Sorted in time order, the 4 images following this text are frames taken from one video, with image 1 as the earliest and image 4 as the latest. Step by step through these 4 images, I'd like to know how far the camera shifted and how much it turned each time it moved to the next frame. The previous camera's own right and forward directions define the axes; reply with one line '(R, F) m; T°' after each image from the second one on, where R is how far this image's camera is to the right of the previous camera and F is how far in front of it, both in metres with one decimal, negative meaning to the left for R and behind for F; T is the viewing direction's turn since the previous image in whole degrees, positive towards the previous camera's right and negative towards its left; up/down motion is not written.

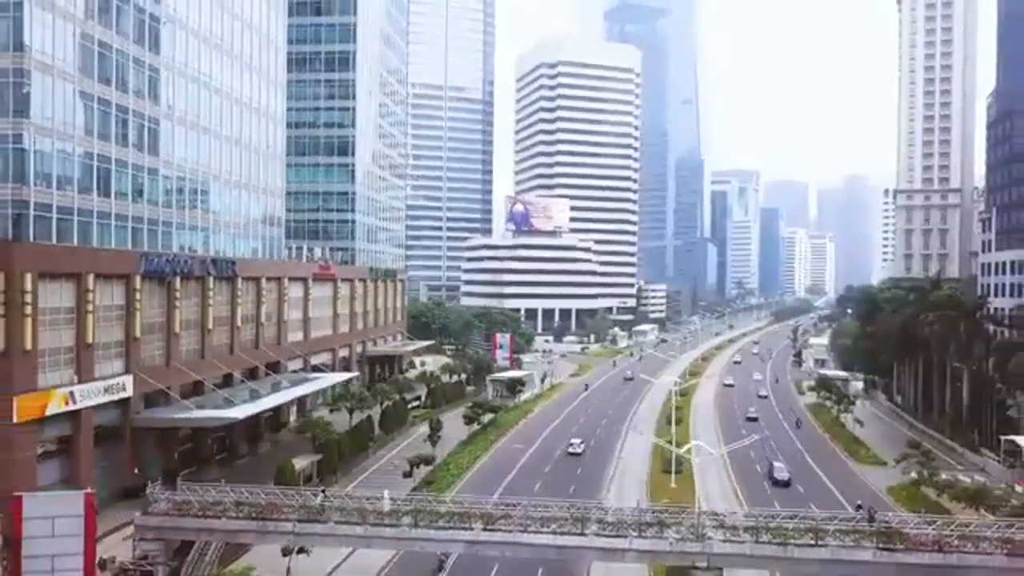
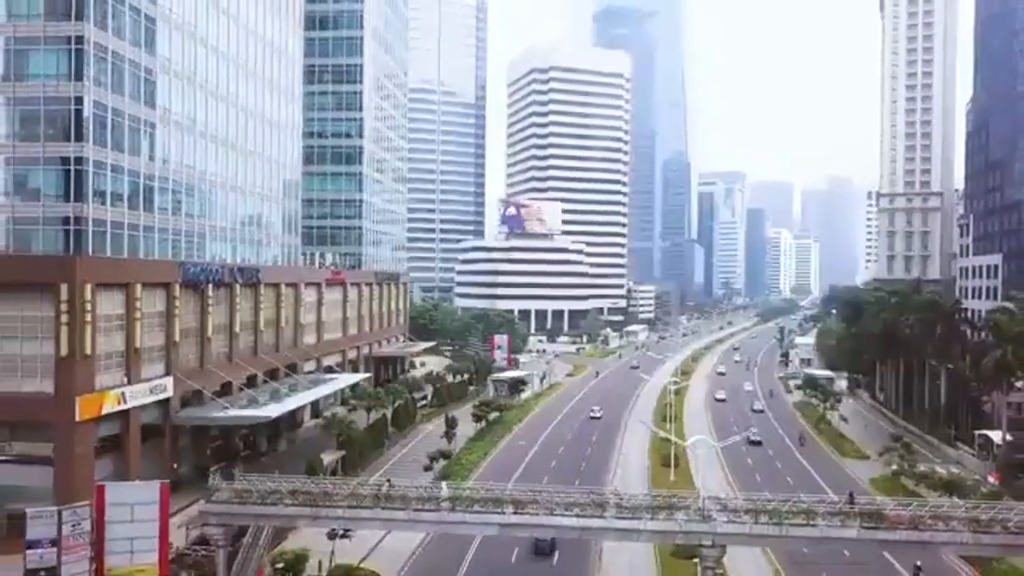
(-0.8, -2.1) m; +1°
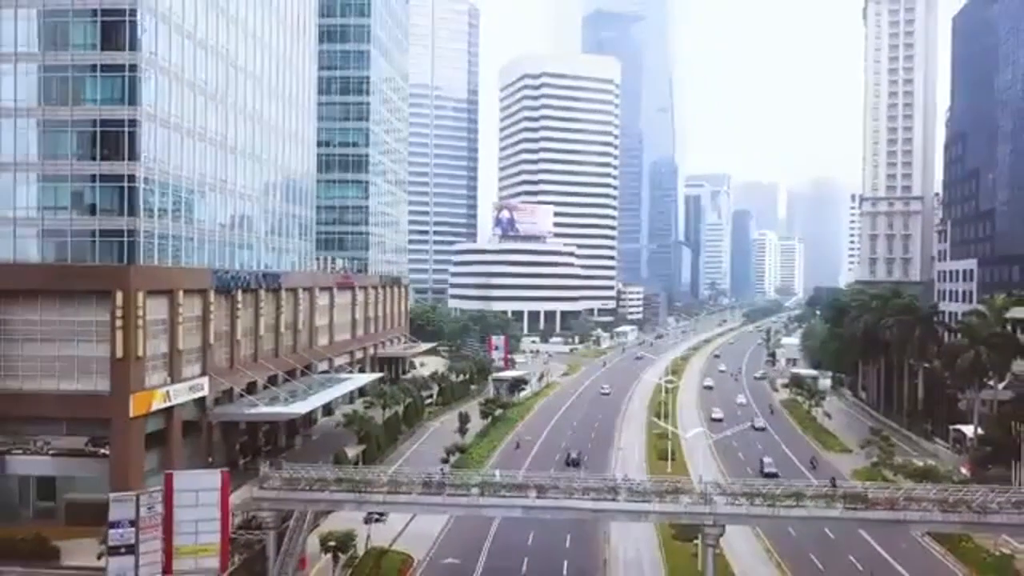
(-0.8, -2.2) m; +1°
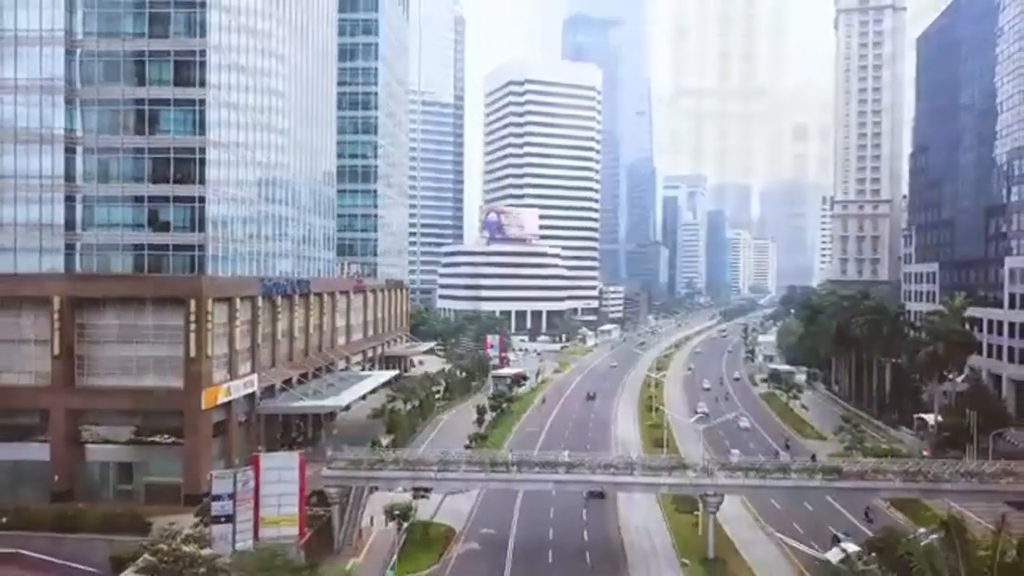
(-1.4, -3.7) m; +2°
